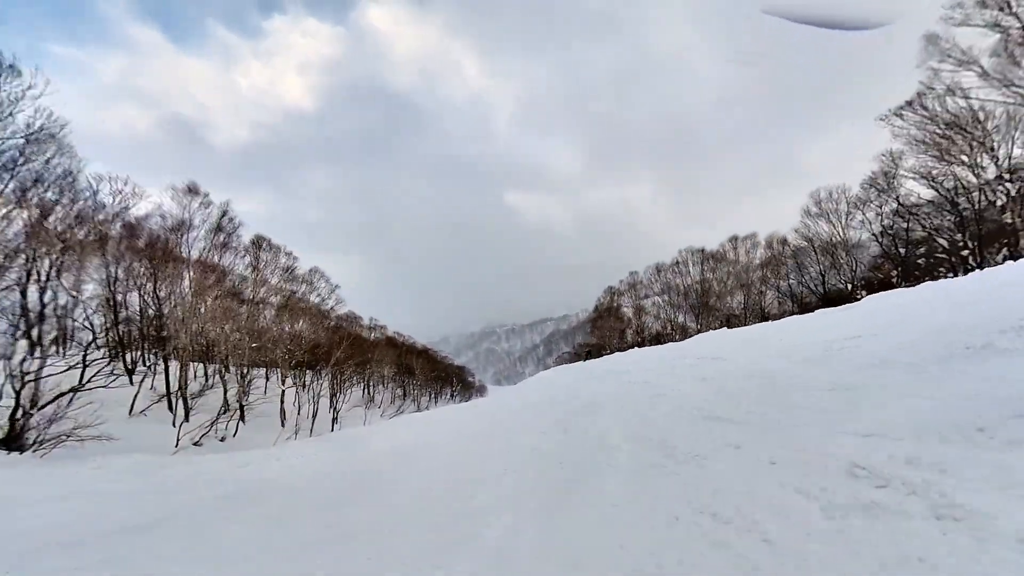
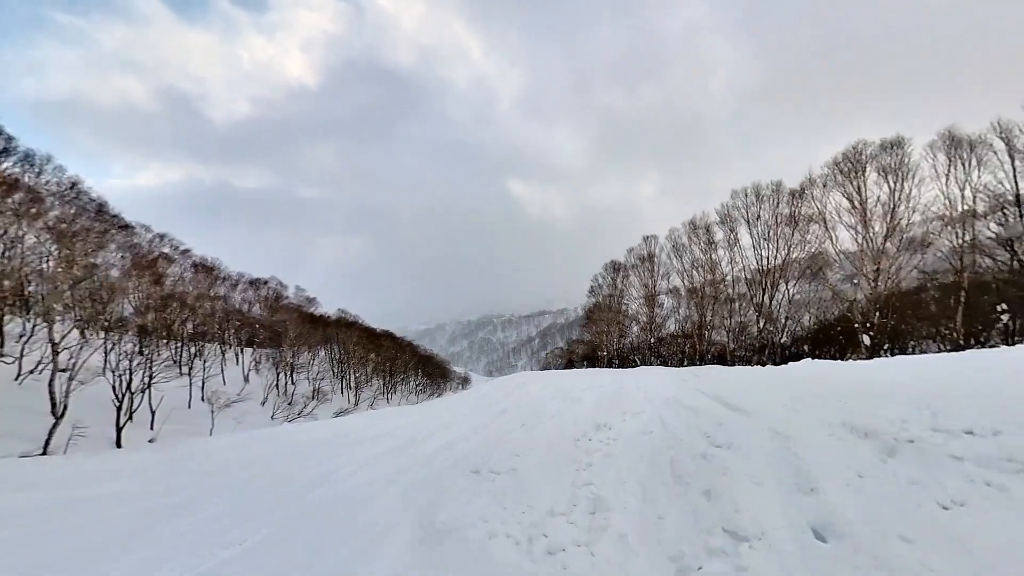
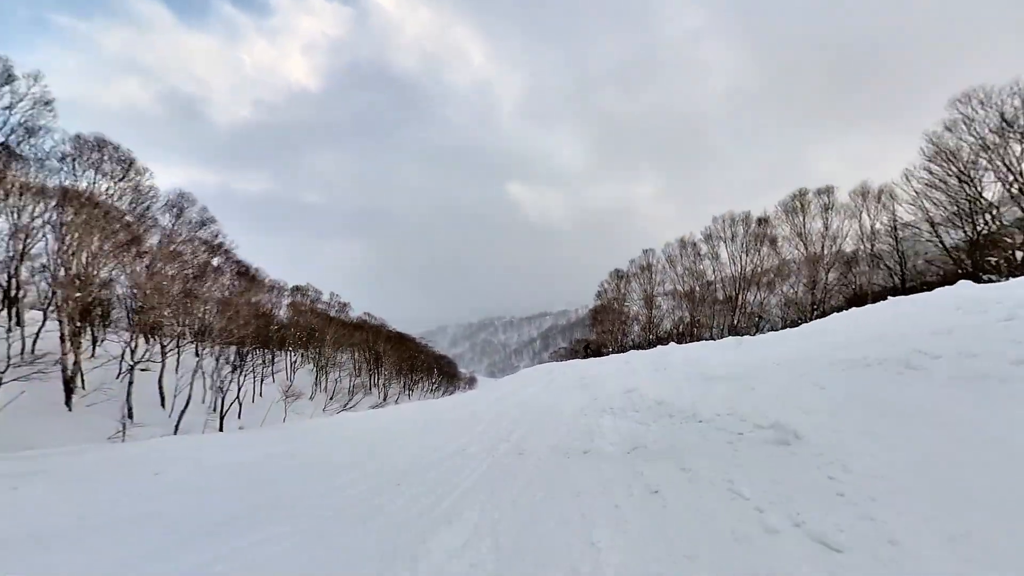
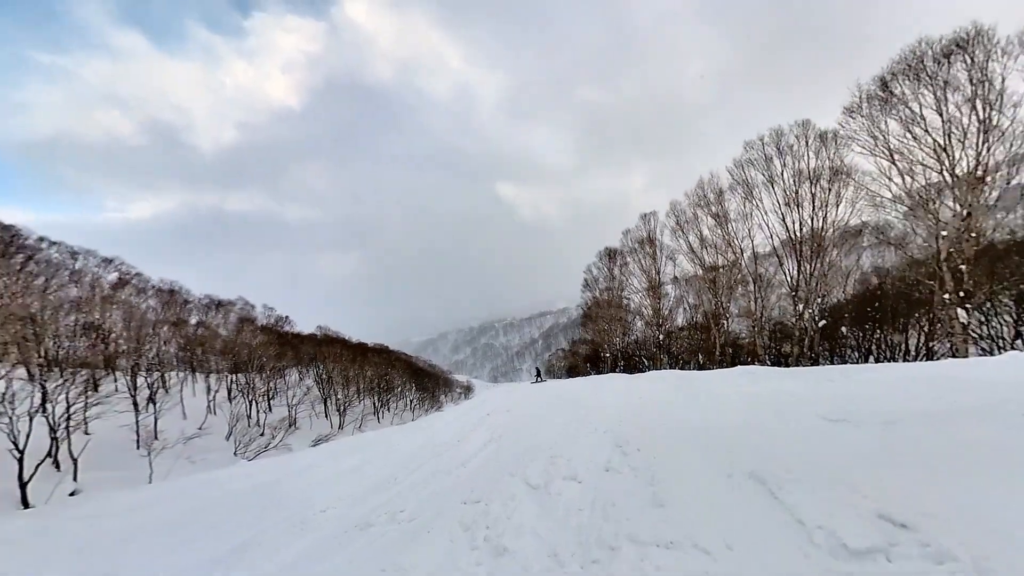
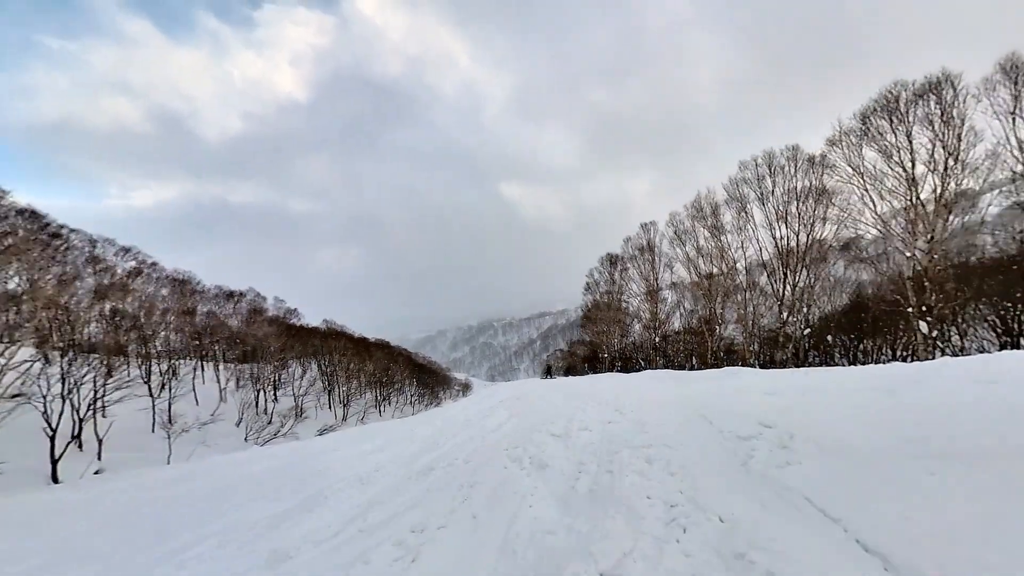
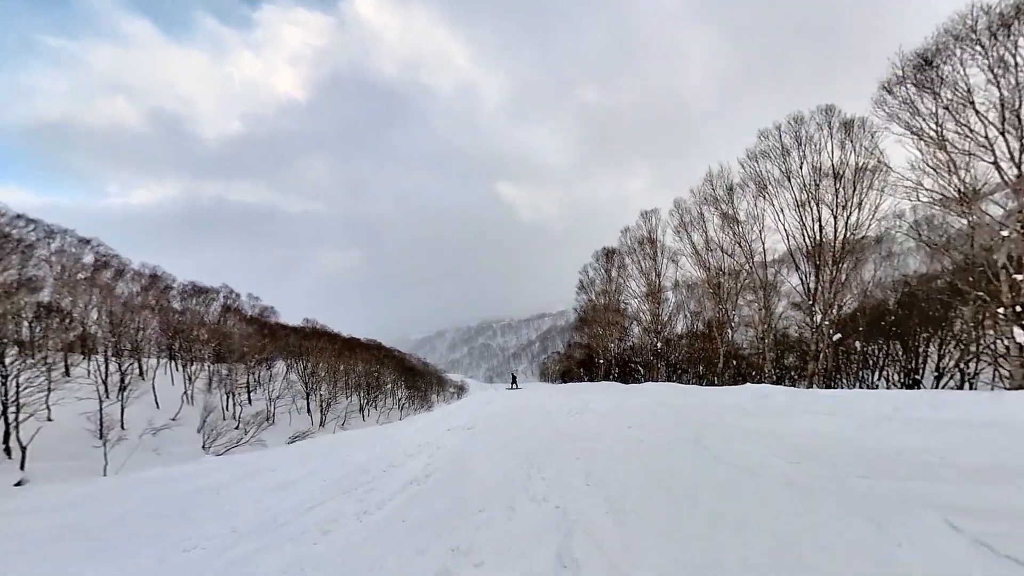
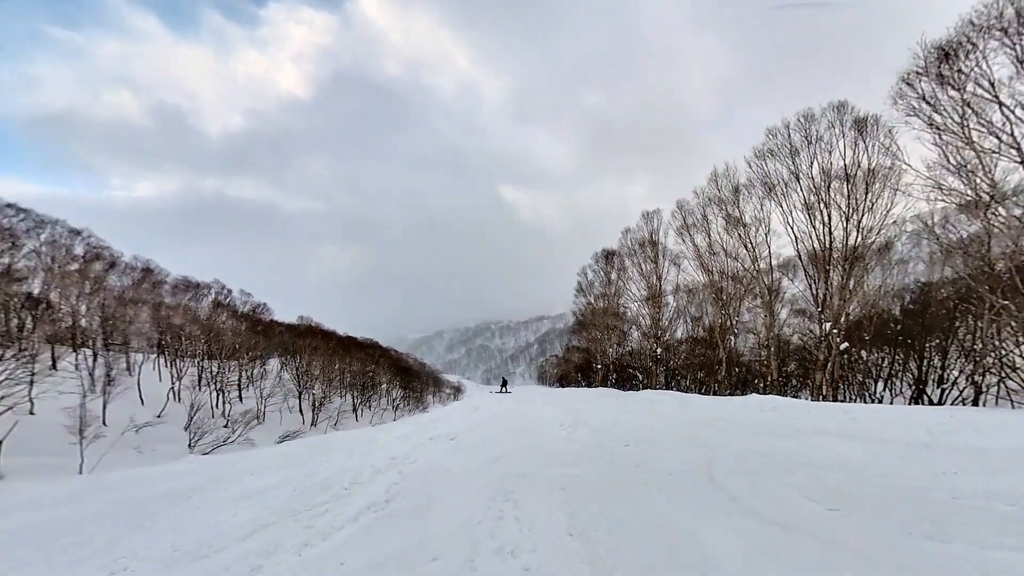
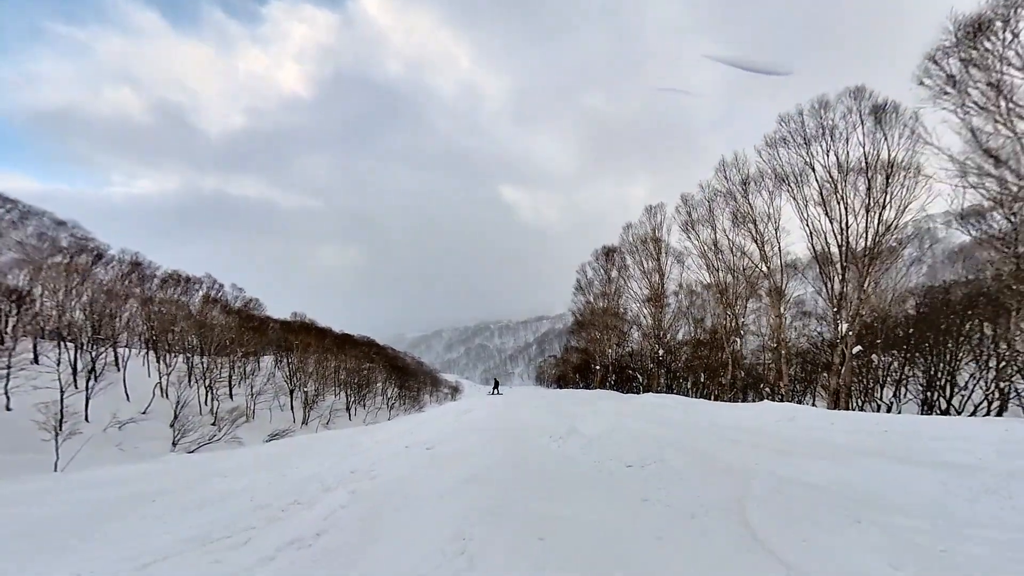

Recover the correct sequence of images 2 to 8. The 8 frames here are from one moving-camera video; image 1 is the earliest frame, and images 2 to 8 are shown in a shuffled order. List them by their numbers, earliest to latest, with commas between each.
3, 2, 5, 4, 6, 7, 8
